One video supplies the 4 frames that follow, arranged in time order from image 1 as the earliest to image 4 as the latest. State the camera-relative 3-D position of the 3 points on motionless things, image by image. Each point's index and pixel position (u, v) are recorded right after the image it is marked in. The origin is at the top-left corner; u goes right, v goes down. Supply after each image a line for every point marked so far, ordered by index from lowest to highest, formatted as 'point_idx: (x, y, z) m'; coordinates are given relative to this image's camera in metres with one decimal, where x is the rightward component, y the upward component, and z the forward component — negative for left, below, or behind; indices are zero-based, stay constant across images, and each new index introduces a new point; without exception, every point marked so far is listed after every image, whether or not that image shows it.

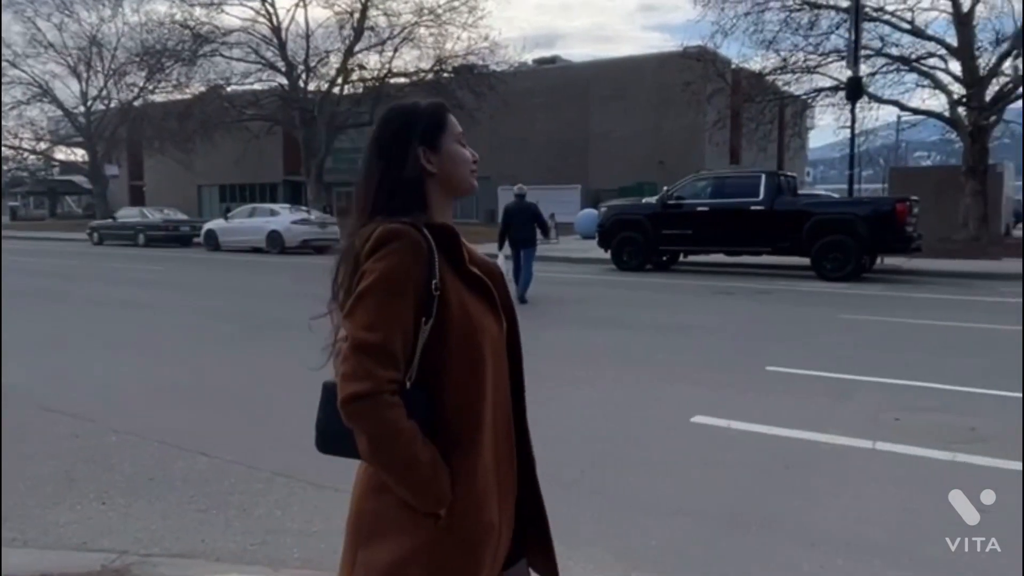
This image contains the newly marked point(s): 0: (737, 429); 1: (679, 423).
0: (+1.8, -1.1, +8.3) m
1: (+1.4, -0.8, +7.9) m
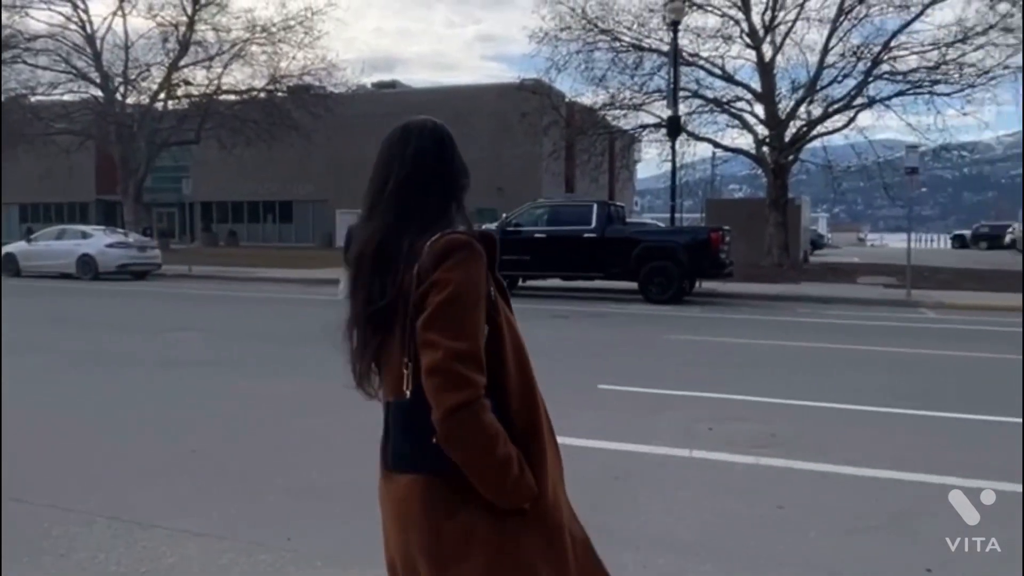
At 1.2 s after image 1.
0: (+0.5, -1.3, +8.8) m
1: (+0.2, -1.0, +8.3) m
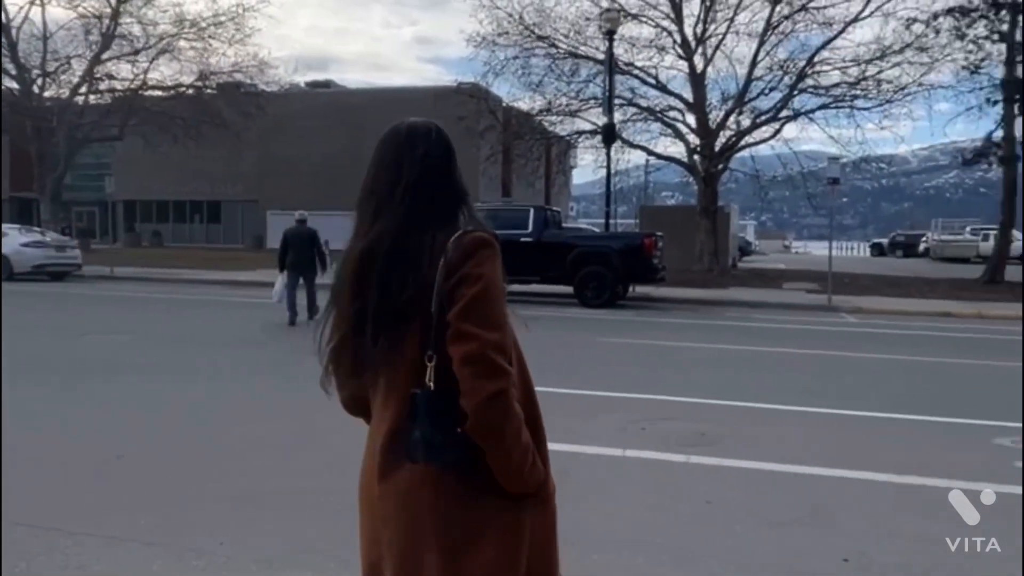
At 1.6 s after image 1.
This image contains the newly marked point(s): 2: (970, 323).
0: (-0.1, -1.4, +8.8) m
1: (-0.3, -1.1, +8.3) m
2: (+8.0, -0.6, +17.2) m
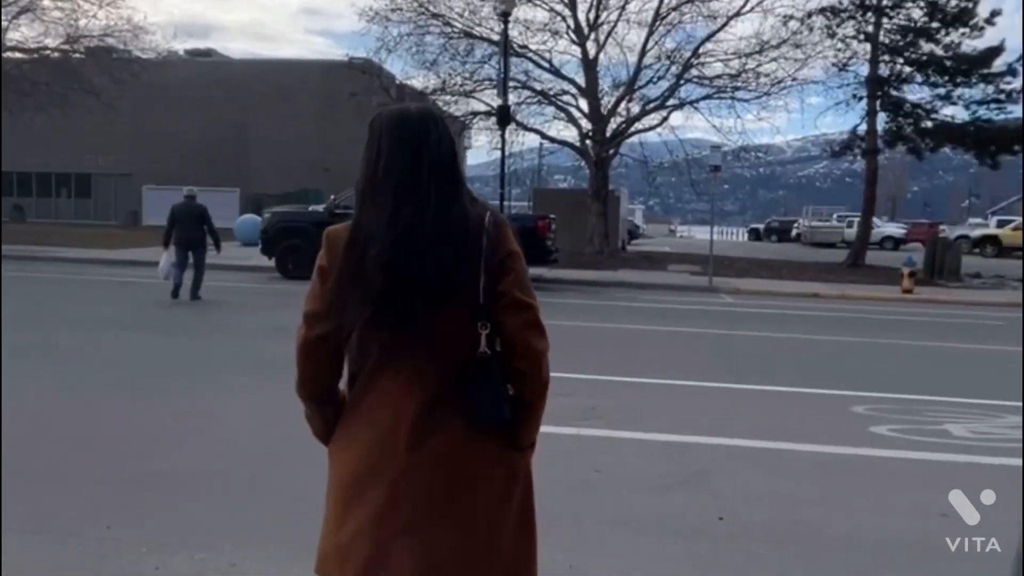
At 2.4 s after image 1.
0: (-0.9, -1.2, +8.8) m
1: (-1.1, -0.9, +8.2) m
2: (+5.7, -0.3, +18.3) m
